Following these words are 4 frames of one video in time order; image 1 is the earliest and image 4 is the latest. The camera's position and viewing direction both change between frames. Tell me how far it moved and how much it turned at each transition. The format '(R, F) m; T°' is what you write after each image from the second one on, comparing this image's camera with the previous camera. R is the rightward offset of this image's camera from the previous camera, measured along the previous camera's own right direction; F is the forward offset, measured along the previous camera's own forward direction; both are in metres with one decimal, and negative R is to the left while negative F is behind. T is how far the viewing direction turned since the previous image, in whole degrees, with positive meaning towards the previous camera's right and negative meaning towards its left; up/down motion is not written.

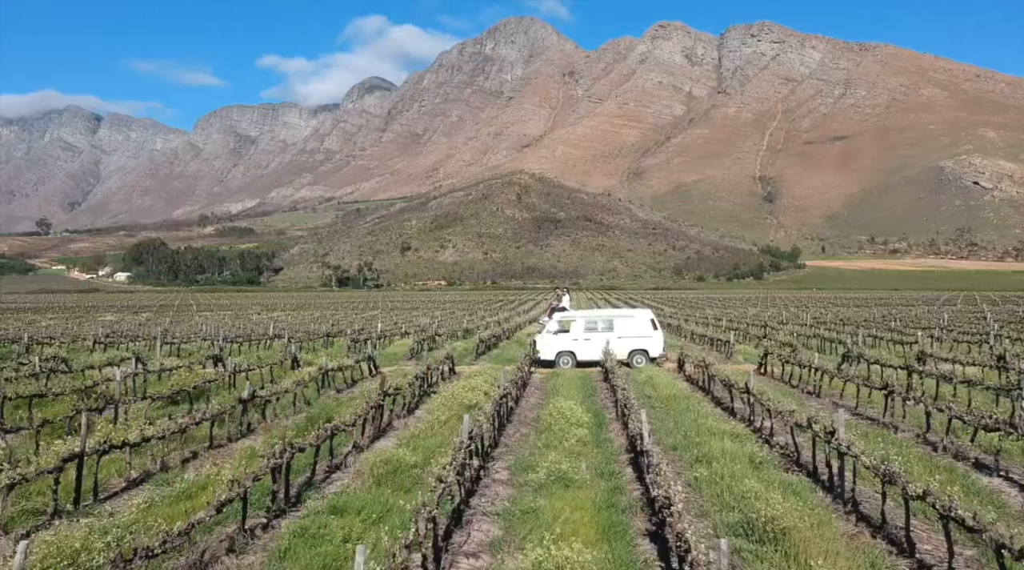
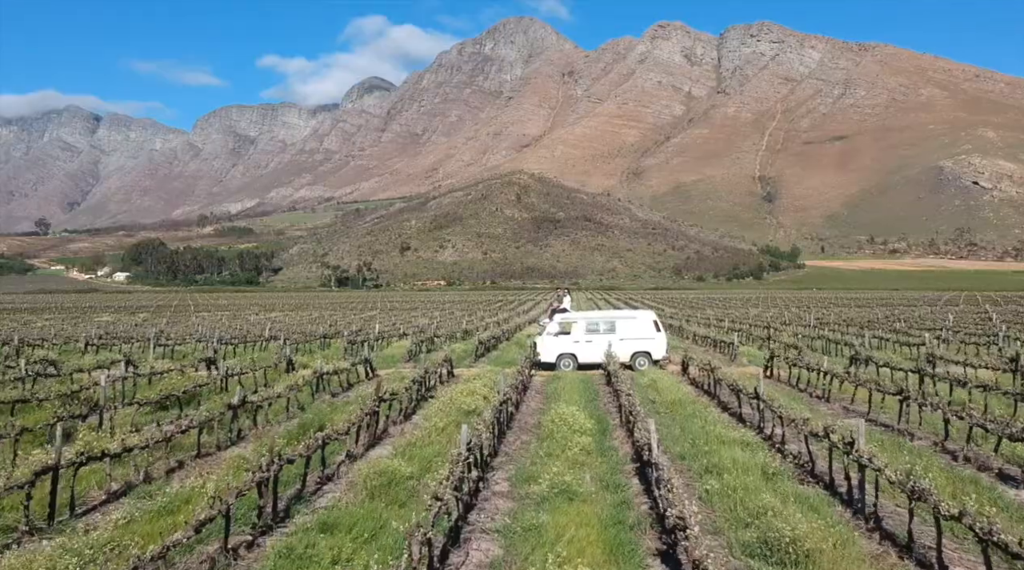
(0.0, +0.5) m; 0°
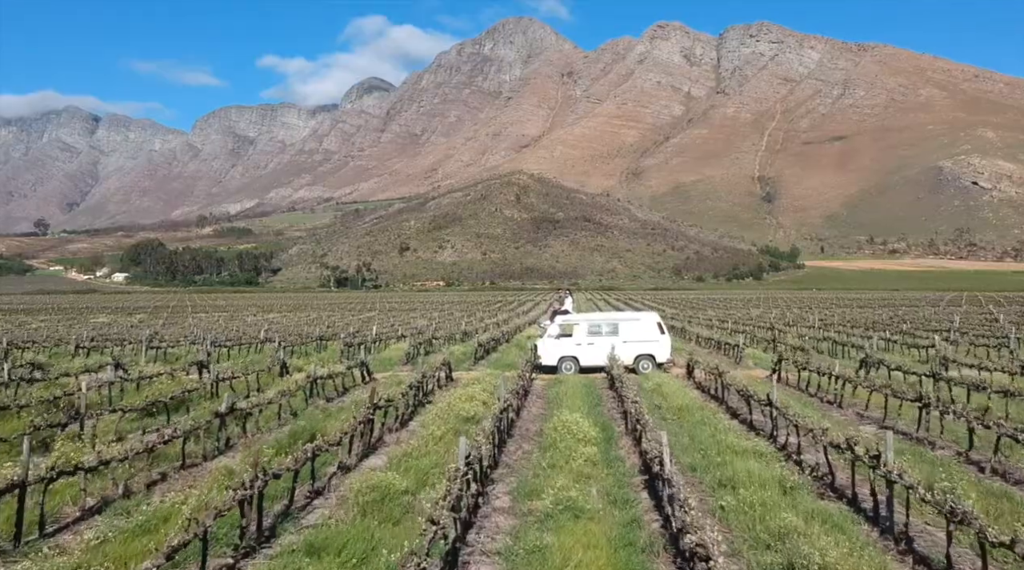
(0.0, +0.6) m; 0°
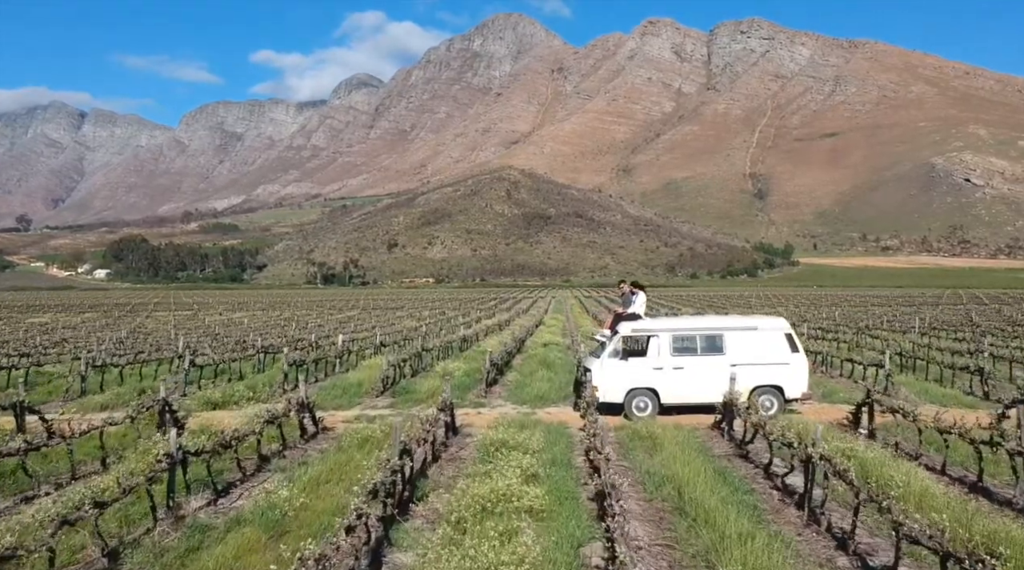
(-0.8, +8.5) m; +1°
